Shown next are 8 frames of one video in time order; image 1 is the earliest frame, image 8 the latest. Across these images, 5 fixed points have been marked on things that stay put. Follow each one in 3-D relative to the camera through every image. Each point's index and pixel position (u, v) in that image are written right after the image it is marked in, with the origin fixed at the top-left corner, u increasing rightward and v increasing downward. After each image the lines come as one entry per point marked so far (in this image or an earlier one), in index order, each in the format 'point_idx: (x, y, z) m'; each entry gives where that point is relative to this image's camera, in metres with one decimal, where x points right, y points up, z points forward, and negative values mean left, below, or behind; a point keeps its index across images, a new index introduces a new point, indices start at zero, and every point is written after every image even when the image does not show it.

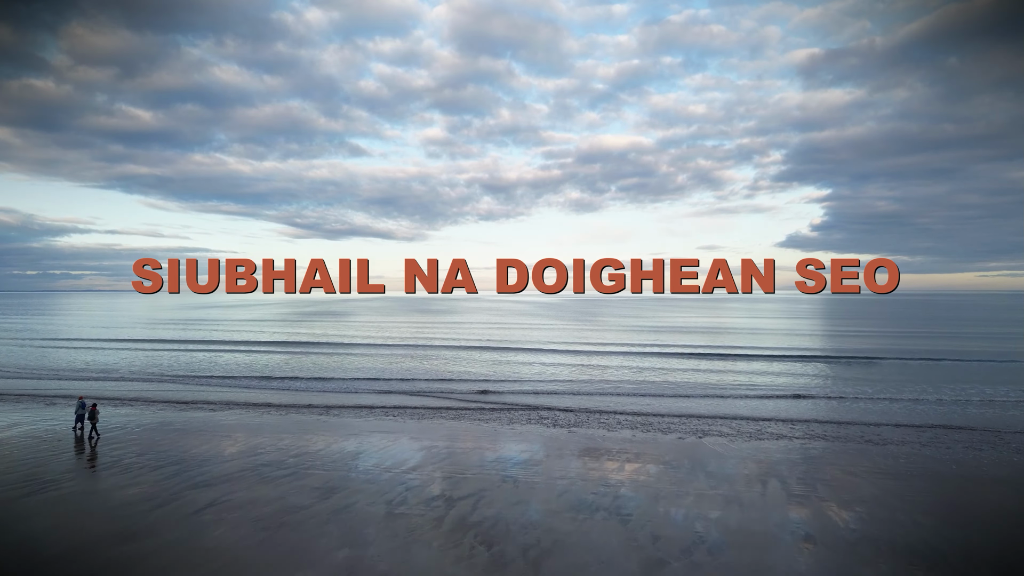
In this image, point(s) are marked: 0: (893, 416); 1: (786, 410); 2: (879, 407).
0: (+11.8, -4.3, +14.9) m
1: (+8.8, -4.4, +15.4) m
2: (+12.3, -4.3, +16.1) m
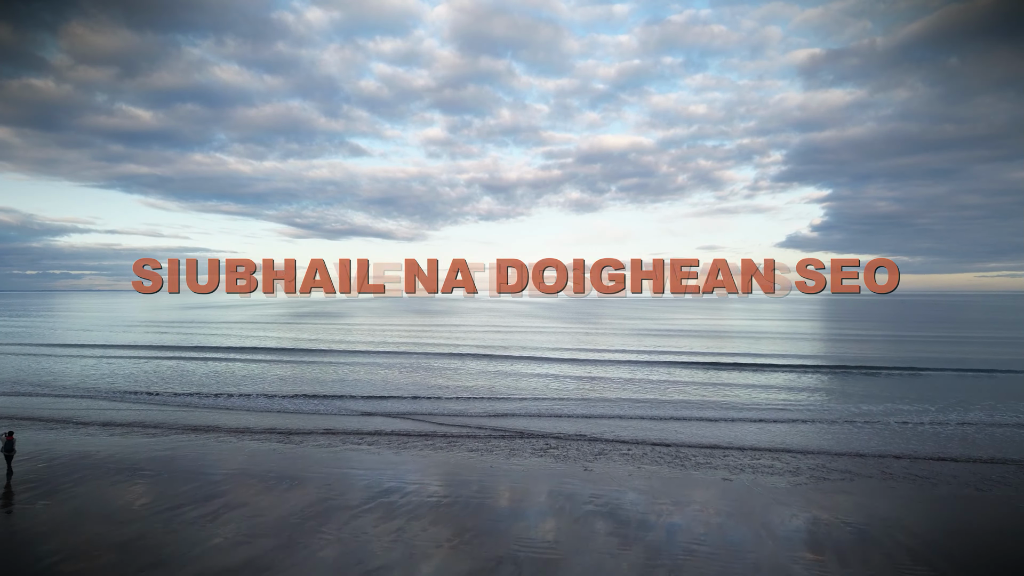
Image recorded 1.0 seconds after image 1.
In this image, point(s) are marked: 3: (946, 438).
0: (+12.6, -4.6, +13.8) m
1: (+9.6, -4.6, +14.3) m
2: (+13.1, -4.6, +15.0) m
3: (+13.4, -4.6, +14.5) m
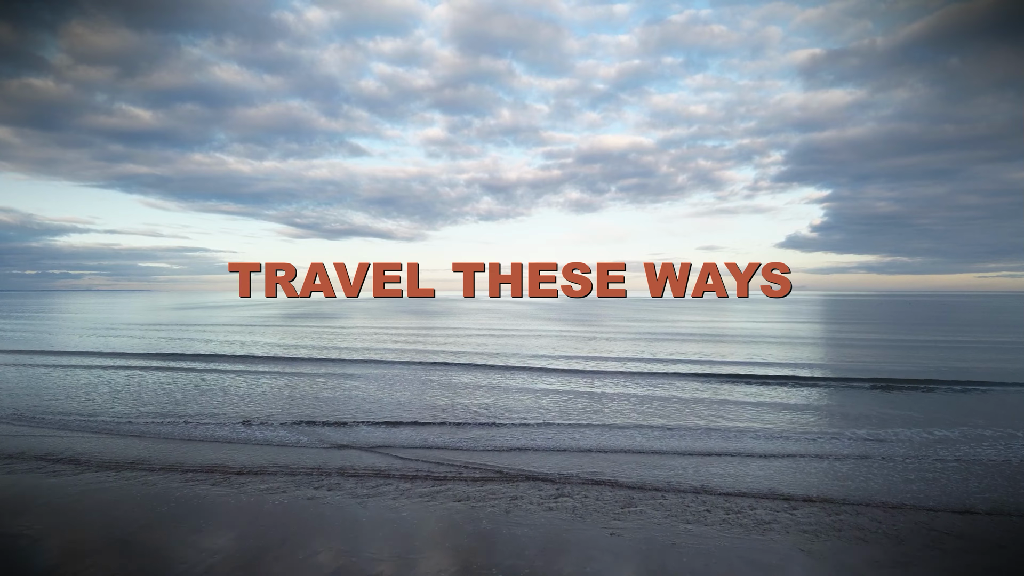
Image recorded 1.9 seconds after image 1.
0: (+12.4, -4.9, +12.2) m
1: (+9.4, -4.9, +12.7) m
2: (+12.9, -4.9, +13.4) m
3: (+13.3, -4.9, +12.9) m
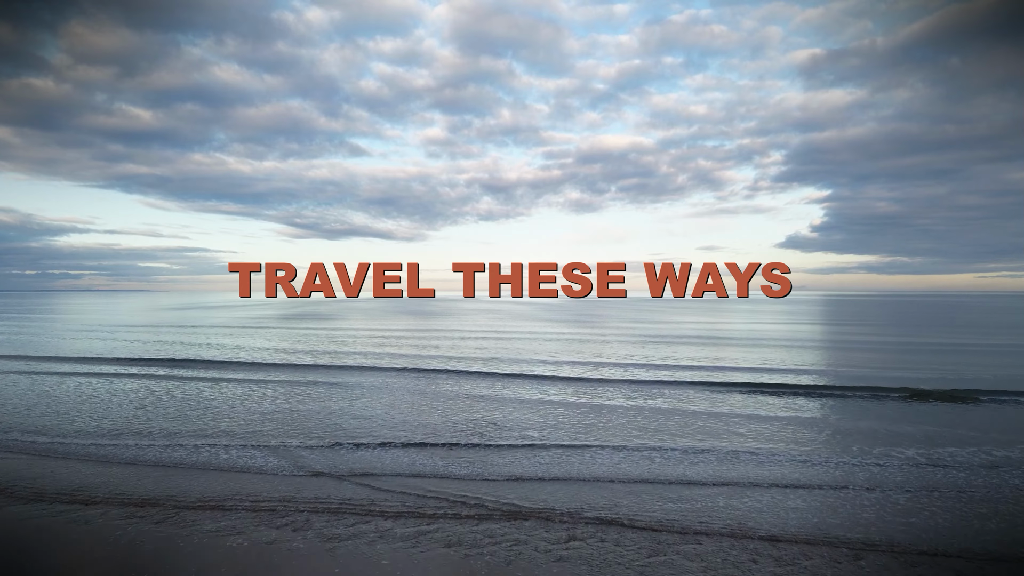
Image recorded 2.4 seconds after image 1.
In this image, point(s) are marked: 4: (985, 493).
0: (+12.5, -5.0, +10.2) m
1: (+9.5, -5.0, +10.7) m
2: (+13.0, -5.0, +11.5) m
3: (+13.3, -5.0, +11.0) m
4: (+11.8, -5.0, +12.0) m
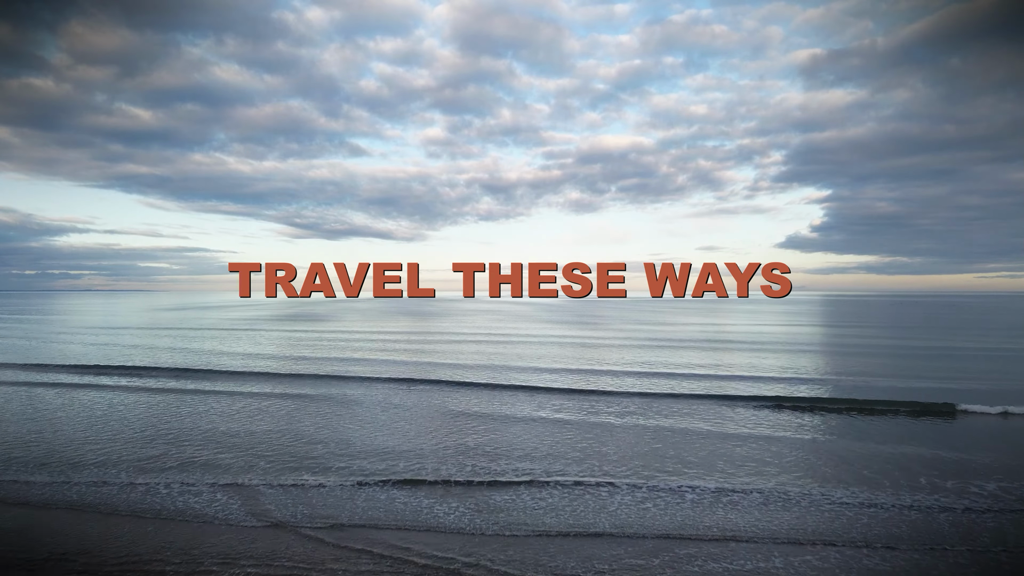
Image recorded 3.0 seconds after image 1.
0: (+12.5, -5.2, +8.6) m
1: (+9.5, -5.2, +9.0) m
2: (+13.0, -5.2, +9.8) m
3: (+13.3, -5.2, +9.3) m
4: (+11.8, -5.3, +10.3) m
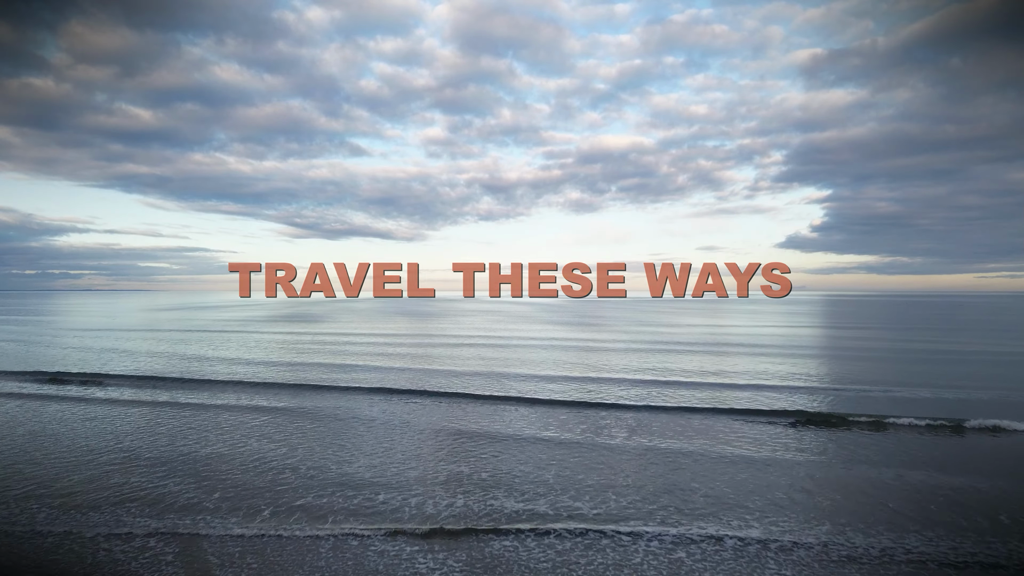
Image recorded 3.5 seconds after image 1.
0: (+12.5, -5.3, +6.4) m
1: (+9.5, -5.3, +6.9) m
2: (+13.0, -5.3, +7.7) m
3: (+13.3, -5.3, +7.2) m
4: (+11.8, -5.4, +8.2) m
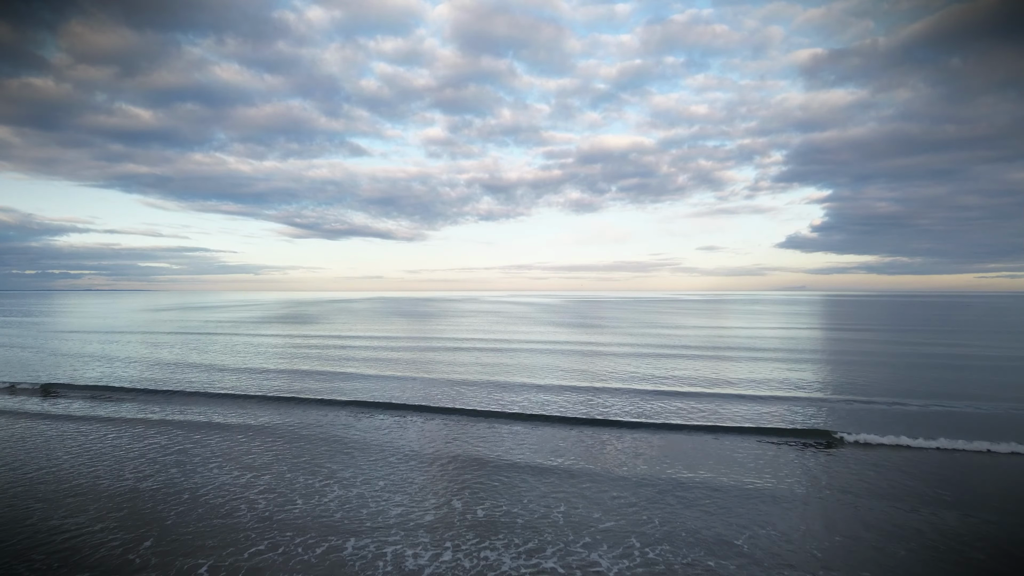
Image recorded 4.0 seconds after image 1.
0: (+12.4, -5.5, +4.5) m
1: (+9.4, -5.5, +5.0) m
2: (+12.9, -5.5, +5.8) m
3: (+13.2, -5.5, +5.3) m
4: (+11.7, -5.6, +6.3) m
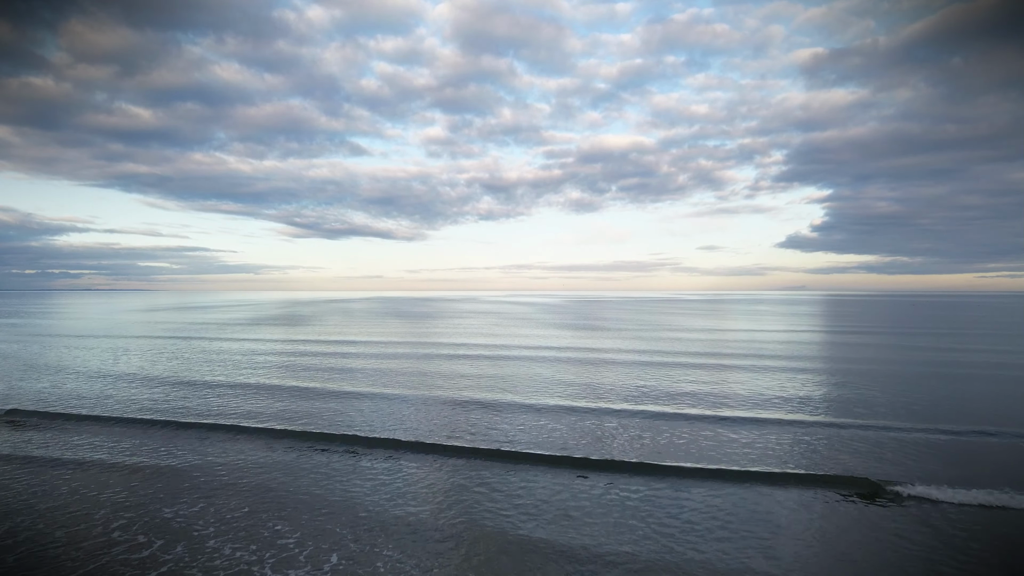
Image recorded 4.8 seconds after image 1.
0: (+12.2, -5.8, +1.0) m
1: (+9.2, -5.8, +1.5) m
2: (+12.7, -5.8, +2.3) m
3: (+13.0, -5.8, +1.8) m
4: (+11.5, -5.9, +2.8) m
